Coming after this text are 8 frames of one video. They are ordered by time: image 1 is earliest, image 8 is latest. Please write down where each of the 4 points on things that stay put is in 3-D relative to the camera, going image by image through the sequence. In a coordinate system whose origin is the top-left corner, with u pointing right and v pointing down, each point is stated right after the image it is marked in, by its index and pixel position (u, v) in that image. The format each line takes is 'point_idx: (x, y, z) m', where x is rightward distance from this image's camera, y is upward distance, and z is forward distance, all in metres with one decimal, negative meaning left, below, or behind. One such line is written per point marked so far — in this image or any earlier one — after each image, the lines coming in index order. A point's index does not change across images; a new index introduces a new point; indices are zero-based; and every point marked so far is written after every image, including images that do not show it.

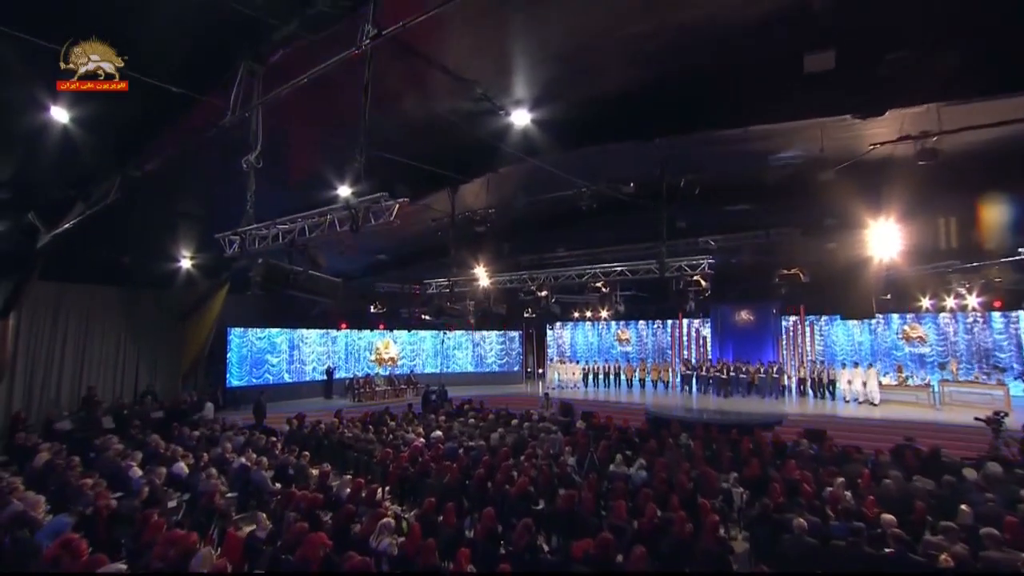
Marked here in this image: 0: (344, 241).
0: (-4.7, +1.3, +14.7) m
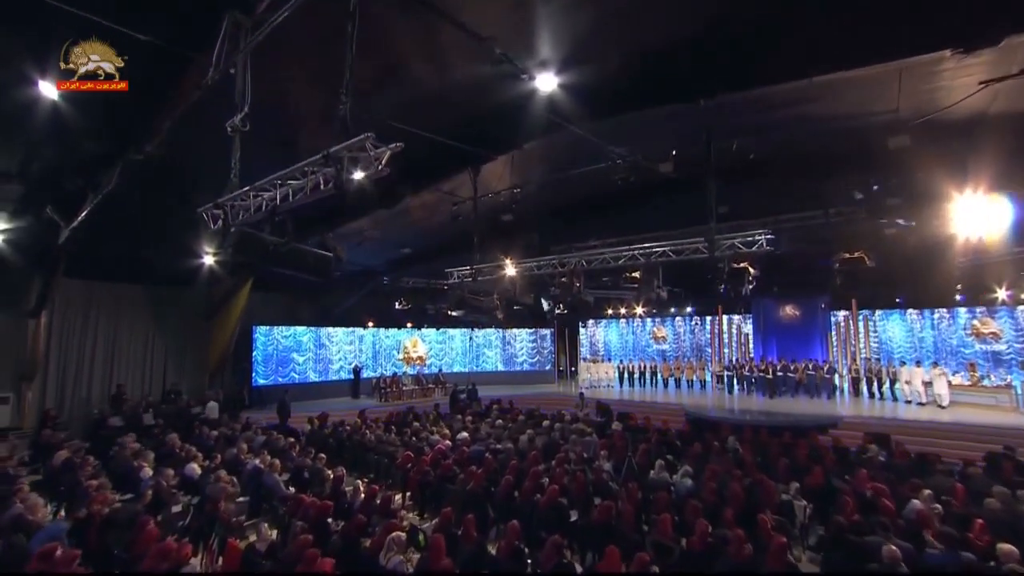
0: (-3.9, +1.4, +14.1) m
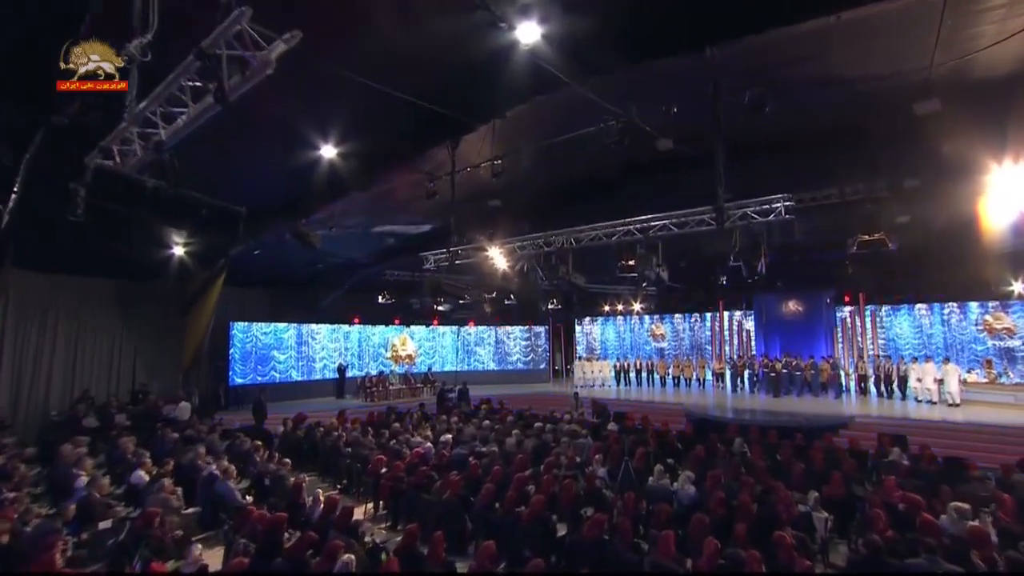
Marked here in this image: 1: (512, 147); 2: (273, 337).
0: (-4.2, +1.7, +13.0) m
1: (0.0, +2.7, +9.8) m
2: (-8.8, -1.9, +19.1) m
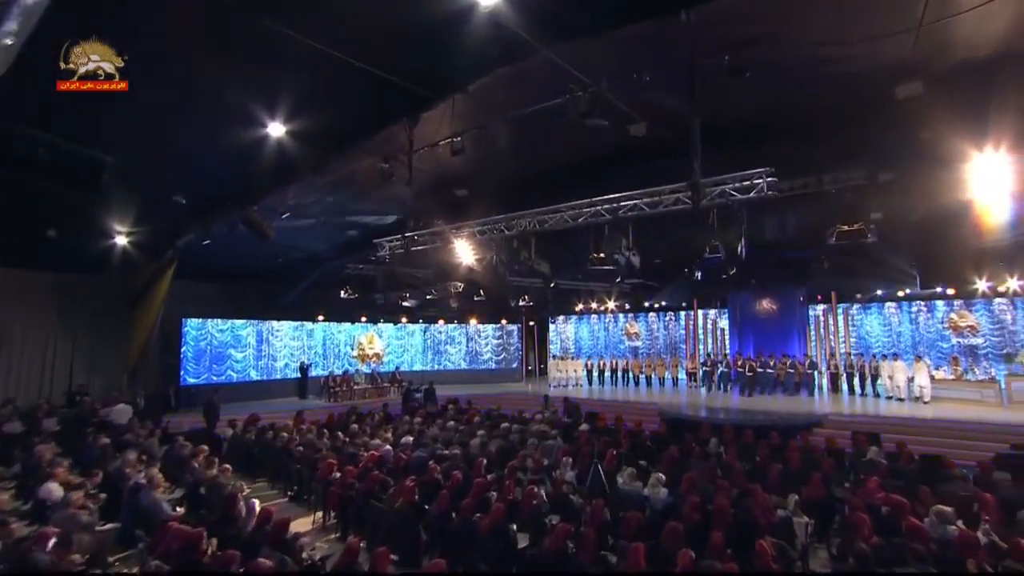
0: (-5.0, +1.8, +12.2) m
1: (-0.7, +2.8, +9.1) m
2: (-9.9, -1.7, +18.1) m
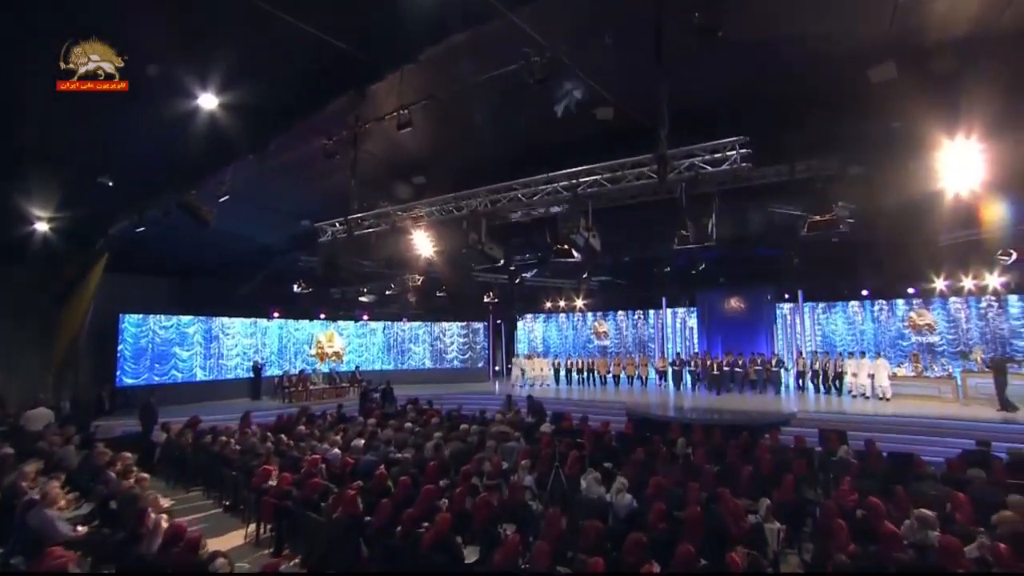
0: (-5.9, +2.0, +11.3) m
1: (-1.3, +3.0, +8.4) m
2: (-11.0, -1.5, +16.9) m
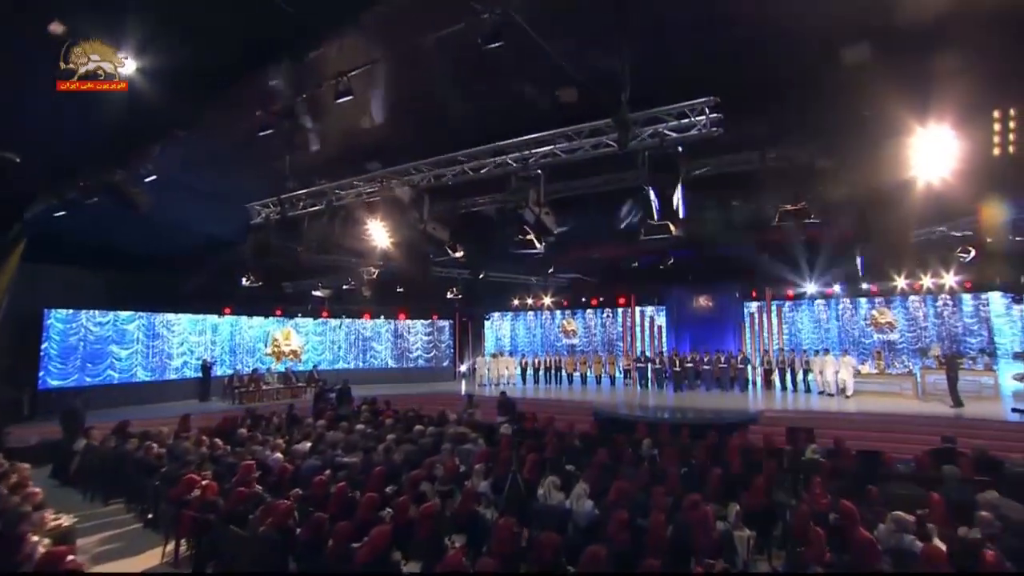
0: (-6.7, +2.2, +10.3) m
1: (-2.0, +3.1, +7.7) m
2: (-12.2, -1.3, +15.6) m
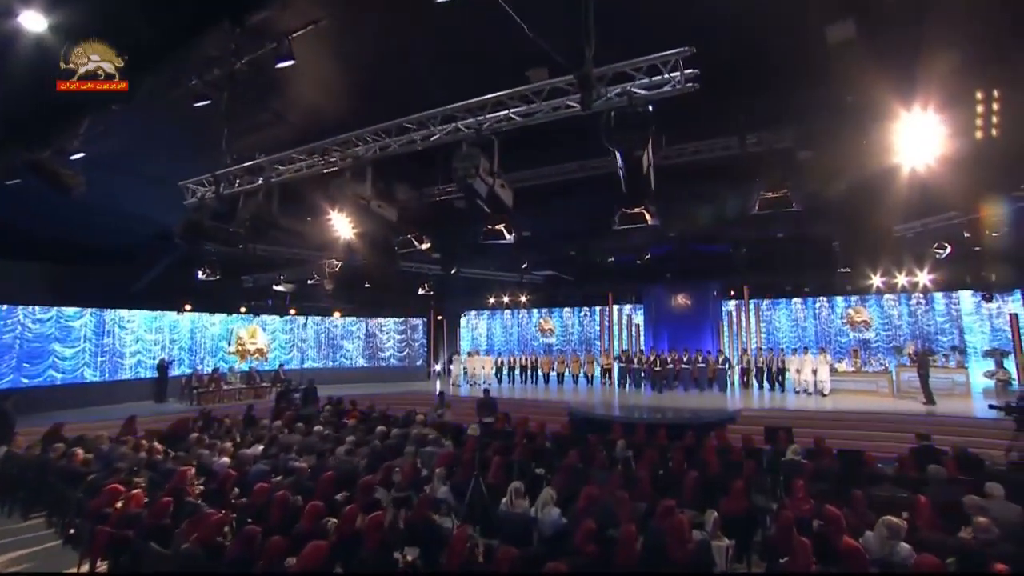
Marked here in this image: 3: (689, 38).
0: (-7.2, +2.3, +9.5) m
1: (-2.5, +3.3, +7.1) m
2: (-12.9, -1.1, +14.6) m
3: (+2.3, +3.4, +6.8) m
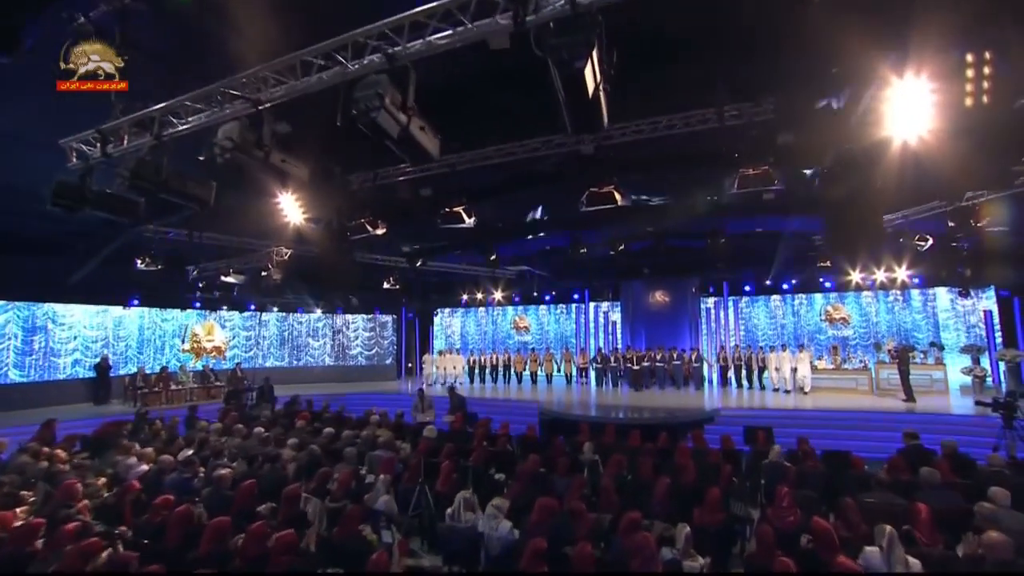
0: (-7.9, +2.6, +8.5) m
1: (-3.0, +3.5, +6.2) m
2: (-13.8, -0.9, +13.4) m
3: (+1.7, +3.6, +6.0) m
